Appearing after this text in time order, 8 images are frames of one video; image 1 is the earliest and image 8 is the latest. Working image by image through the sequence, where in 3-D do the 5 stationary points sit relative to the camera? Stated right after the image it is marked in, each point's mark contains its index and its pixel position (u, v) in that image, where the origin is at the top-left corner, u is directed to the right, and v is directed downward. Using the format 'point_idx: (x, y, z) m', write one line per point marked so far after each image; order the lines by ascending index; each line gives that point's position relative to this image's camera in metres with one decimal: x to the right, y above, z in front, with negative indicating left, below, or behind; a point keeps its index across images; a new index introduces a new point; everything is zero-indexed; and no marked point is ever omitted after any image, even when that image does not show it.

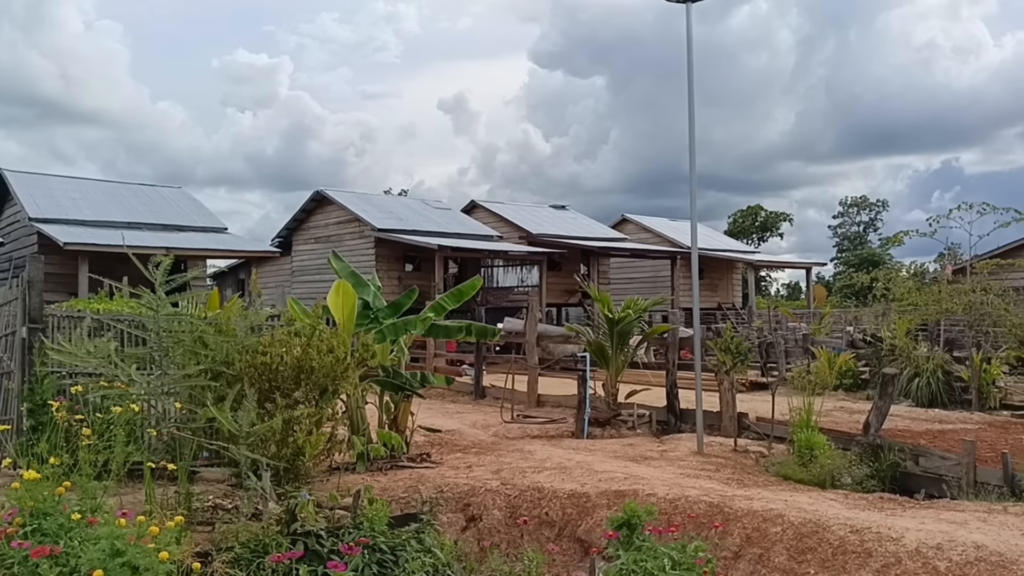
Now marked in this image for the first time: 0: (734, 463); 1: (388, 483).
0: (+2.4, -1.9, +9.4) m
1: (-1.1, -1.8, +7.8) m
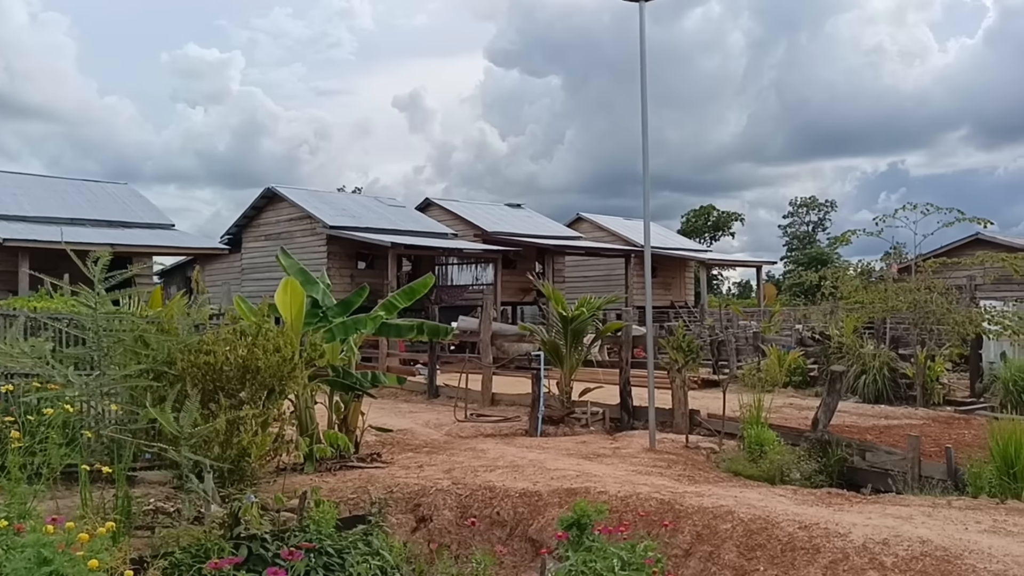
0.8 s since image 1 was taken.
0: (+1.9, -1.9, +9.5) m
1: (-1.6, -1.7, +7.7) m
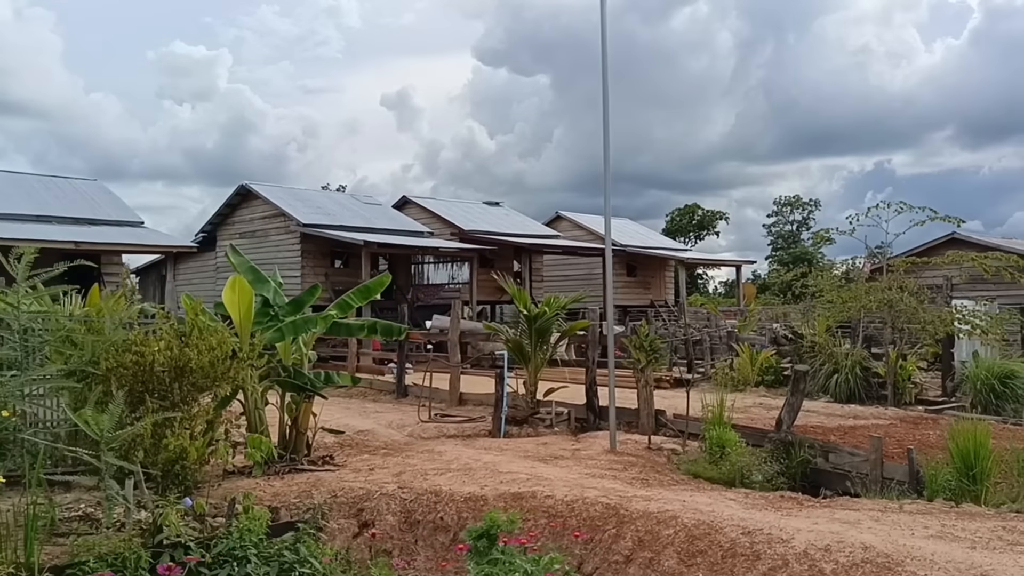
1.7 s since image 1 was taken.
0: (+1.4, -1.9, +9.3) m
1: (-2.0, -1.7, +7.5) m
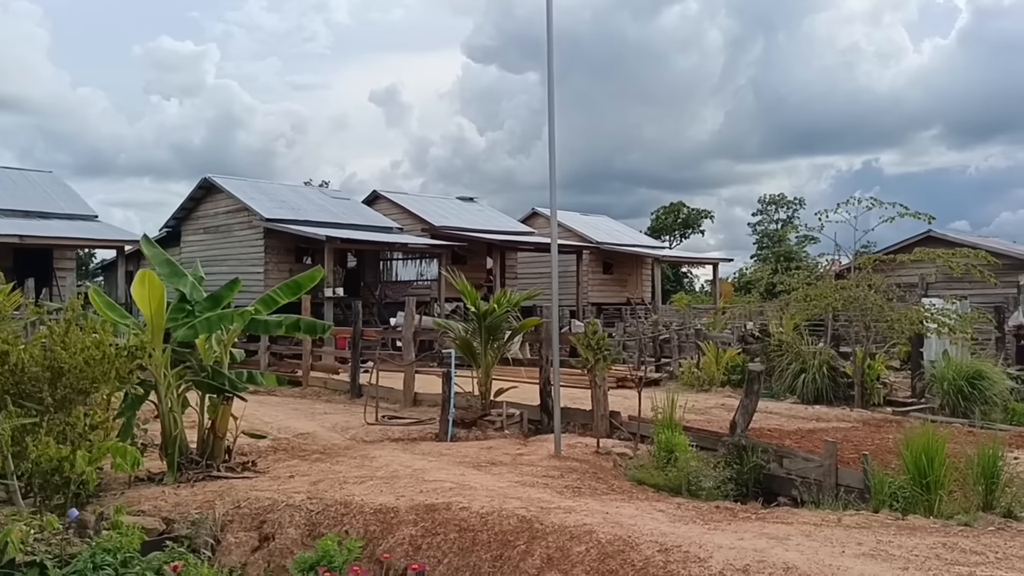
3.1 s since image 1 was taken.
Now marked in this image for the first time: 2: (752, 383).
0: (+0.8, -1.8, +8.9) m
1: (-2.6, -1.7, +7.0) m
2: (+2.7, -1.1, +9.8) m
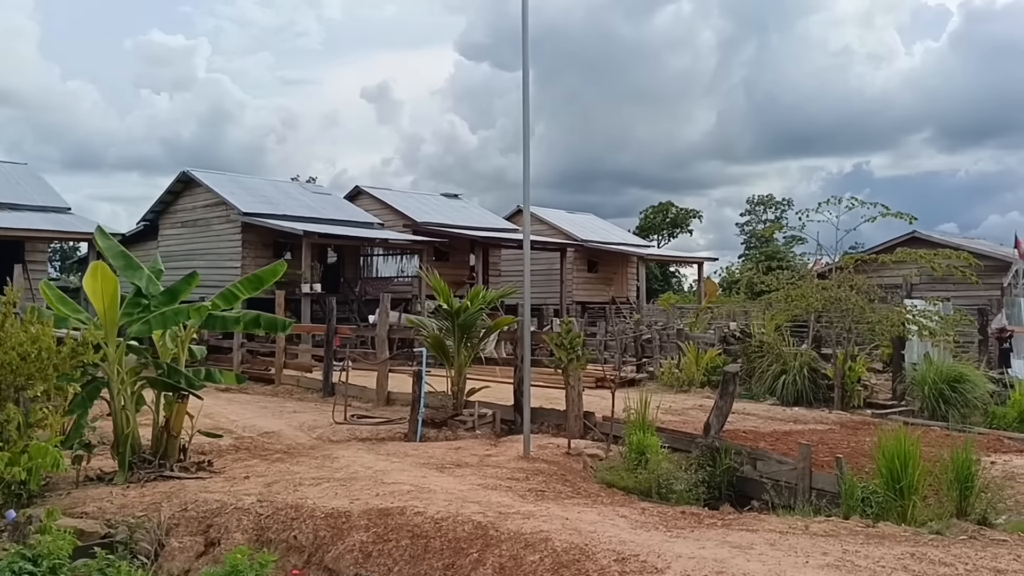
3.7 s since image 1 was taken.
0: (+0.5, -1.8, +8.6) m
1: (-2.9, -1.6, +6.7) m
2: (+2.4, -1.1, +9.6) m
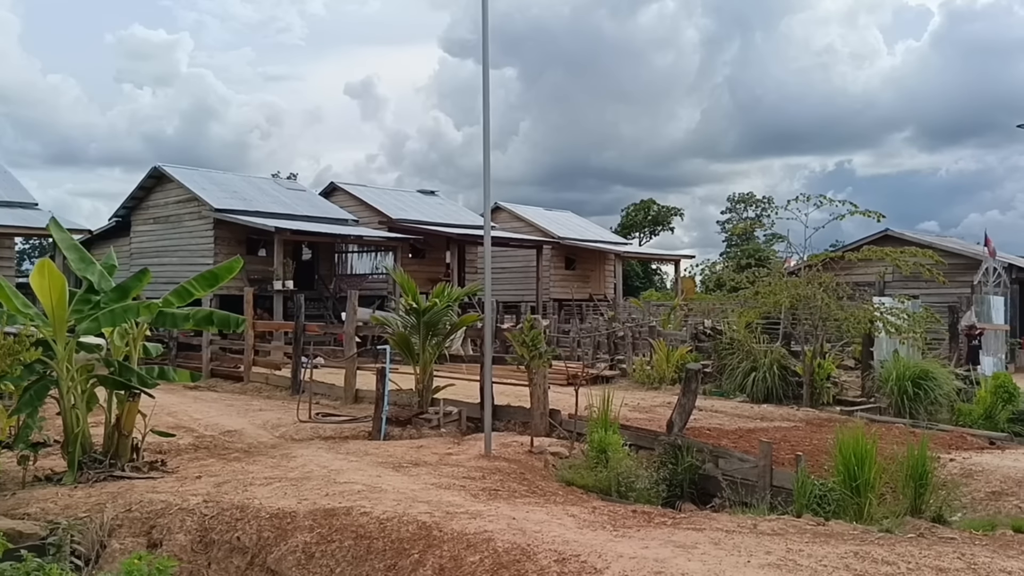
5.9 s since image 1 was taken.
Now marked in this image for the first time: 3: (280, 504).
0: (+0.1, -1.8, +8.6) m
1: (-3.3, -1.6, +6.6) m
2: (+2.0, -1.0, +9.6) m
3: (-1.6, -1.5, +6.2) m
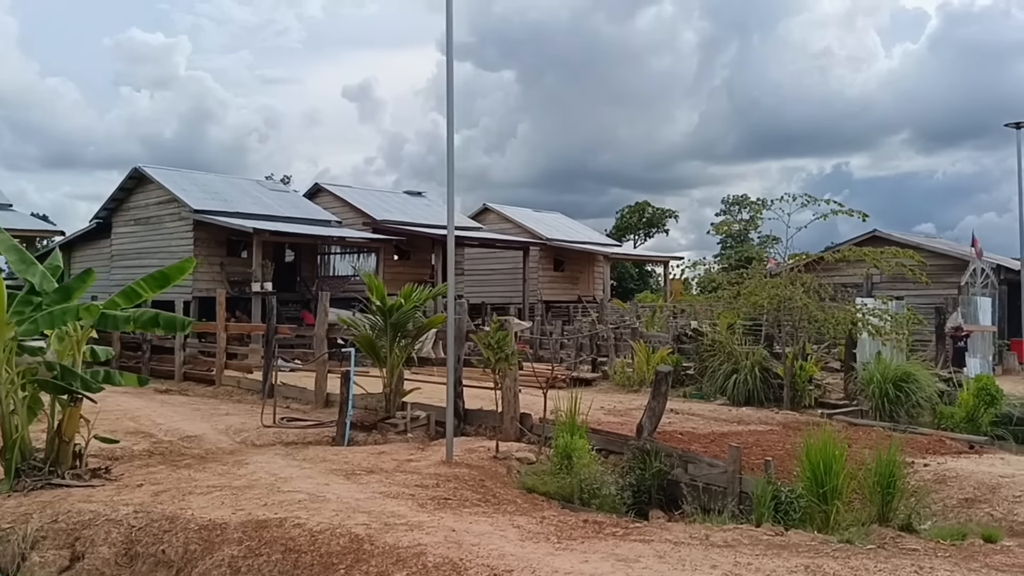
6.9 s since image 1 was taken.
0: (-0.3, -1.8, +8.3) m
1: (-3.7, -1.6, +6.3) m
2: (+1.6, -1.0, +9.3) m
3: (-2.0, -1.5, +5.9) m
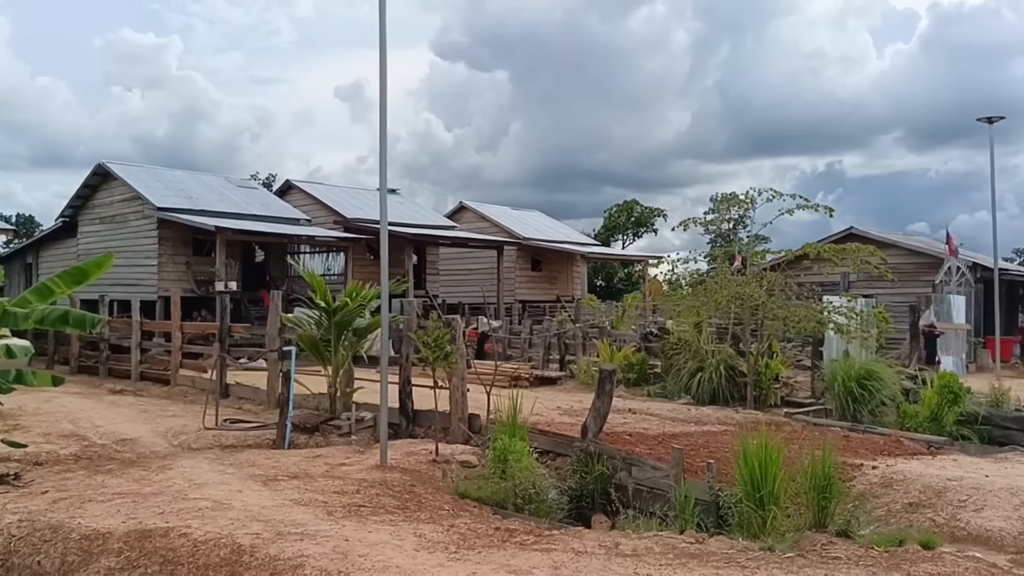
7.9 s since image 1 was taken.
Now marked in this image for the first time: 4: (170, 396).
0: (-0.9, -1.7, +8.0) m
1: (-4.3, -1.6, +6.0) m
2: (+1.0, -1.0, +9.0) m
3: (-2.6, -1.5, +5.6) m
4: (-5.6, -1.8, +14.3) m
